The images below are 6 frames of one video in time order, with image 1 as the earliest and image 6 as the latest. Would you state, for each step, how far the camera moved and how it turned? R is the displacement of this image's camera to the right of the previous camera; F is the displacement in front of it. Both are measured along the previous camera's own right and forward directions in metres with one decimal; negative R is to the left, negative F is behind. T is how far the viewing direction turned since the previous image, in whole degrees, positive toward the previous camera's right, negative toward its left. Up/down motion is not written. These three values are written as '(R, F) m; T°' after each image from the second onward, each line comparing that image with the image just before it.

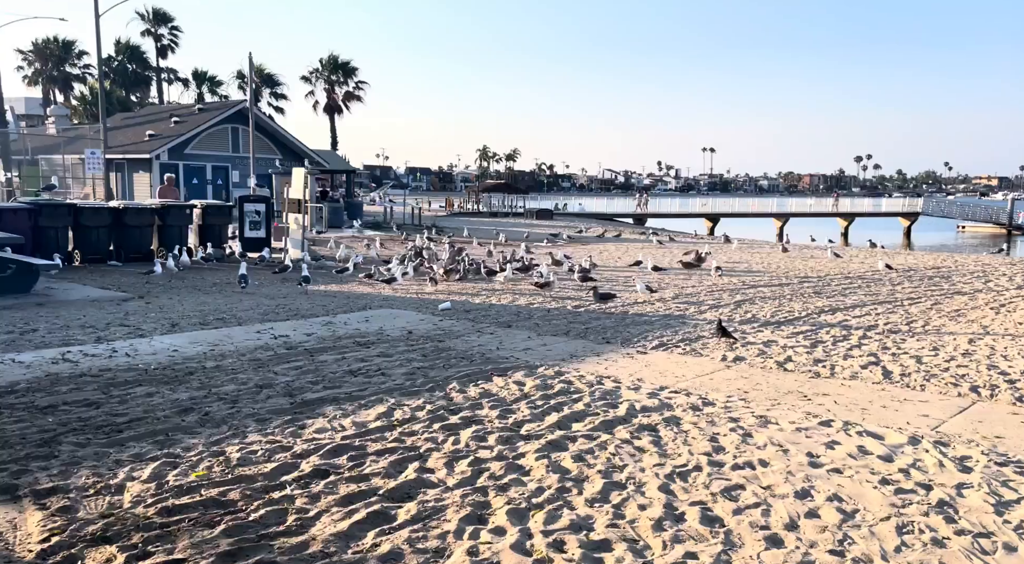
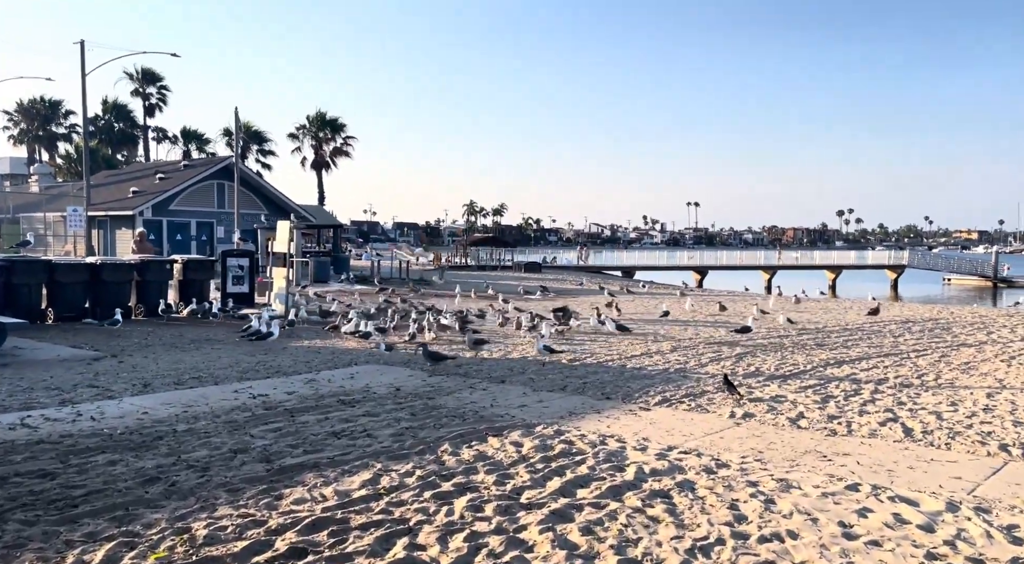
(-0.1, +0.5) m; +1°
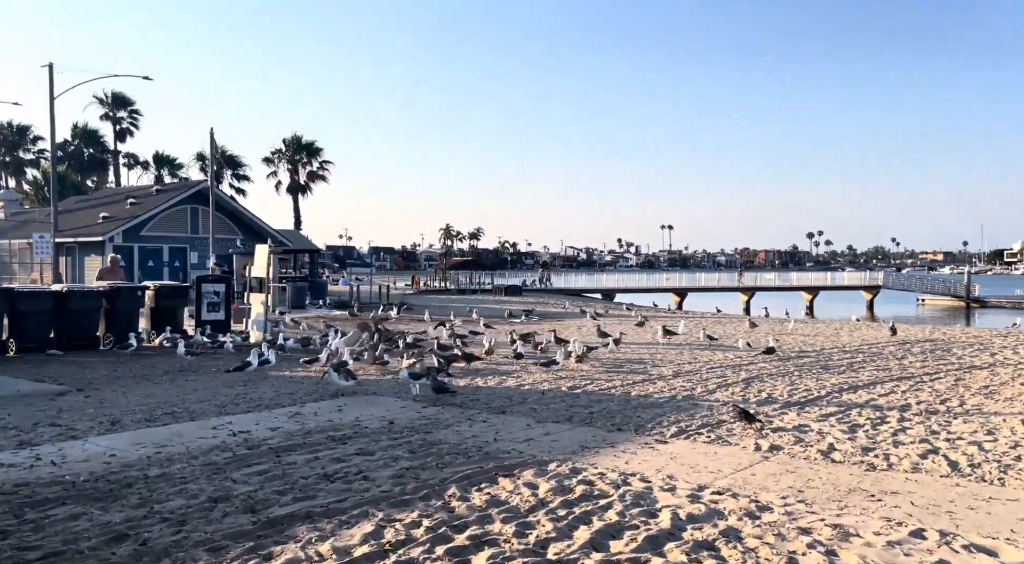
(-0.3, +0.7) m; +2°
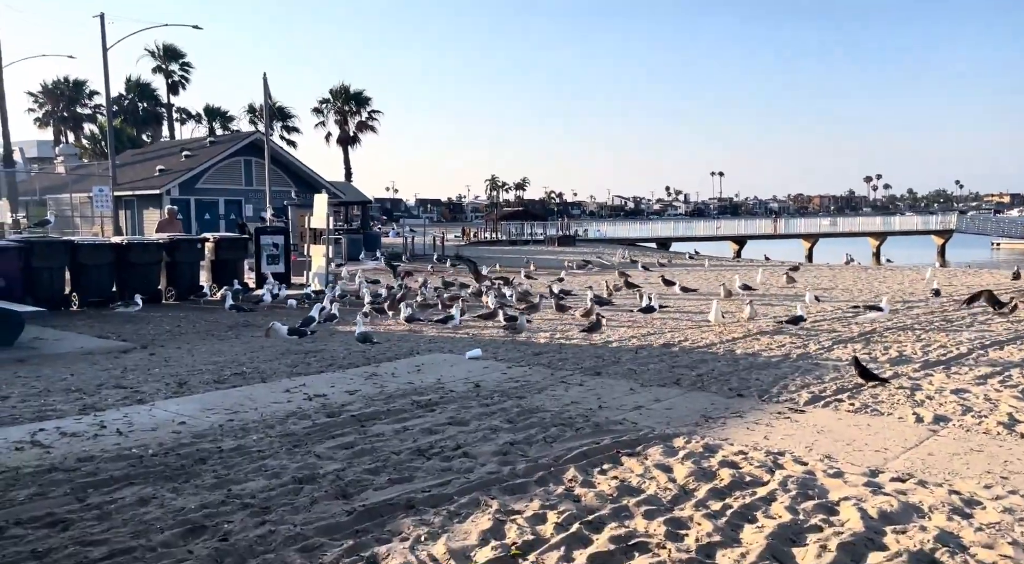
(-0.6, +1.1) m; -3°
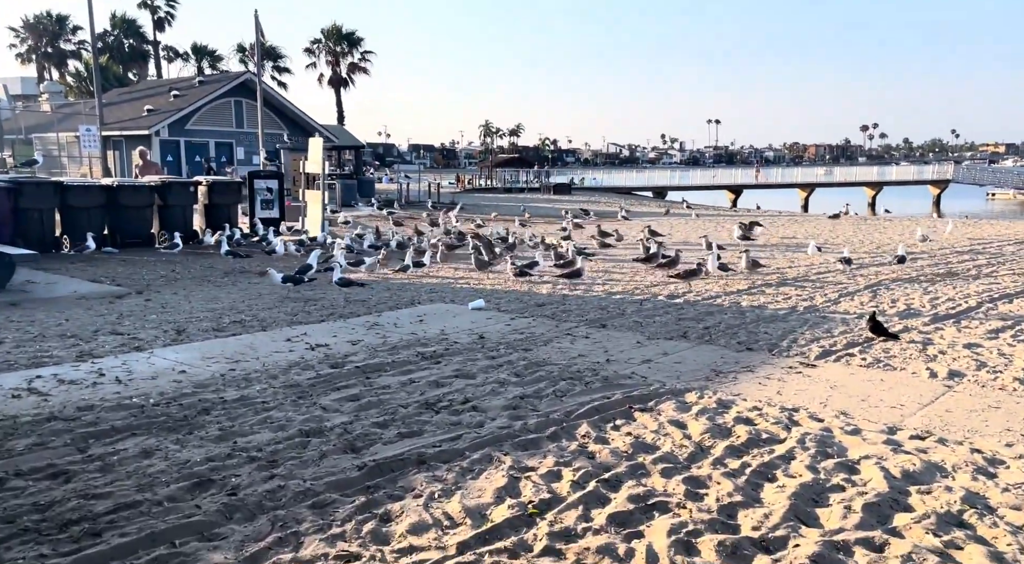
(-0.2, +0.2) m; +1°
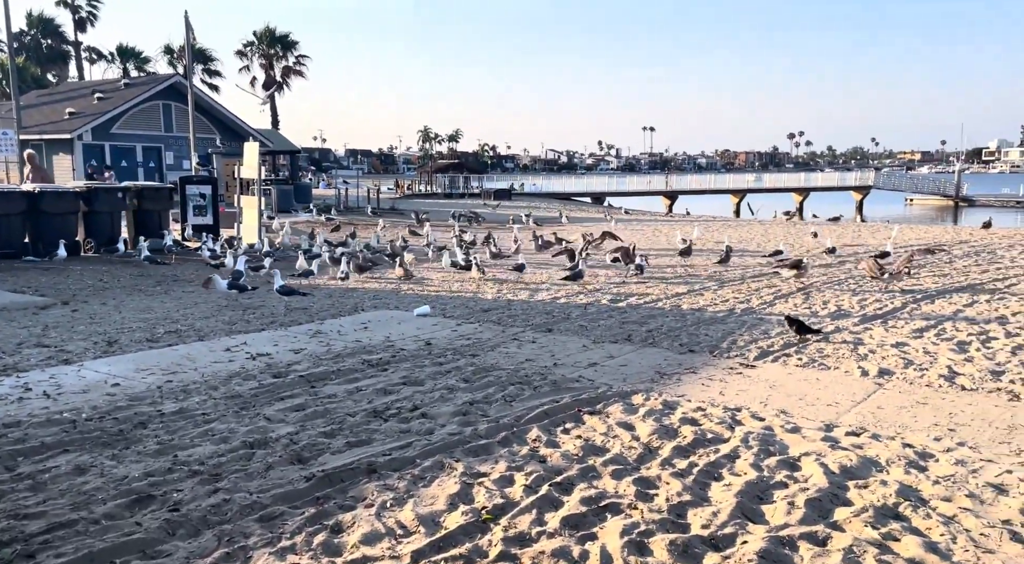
(-0.1, 0.0) m; +4°
